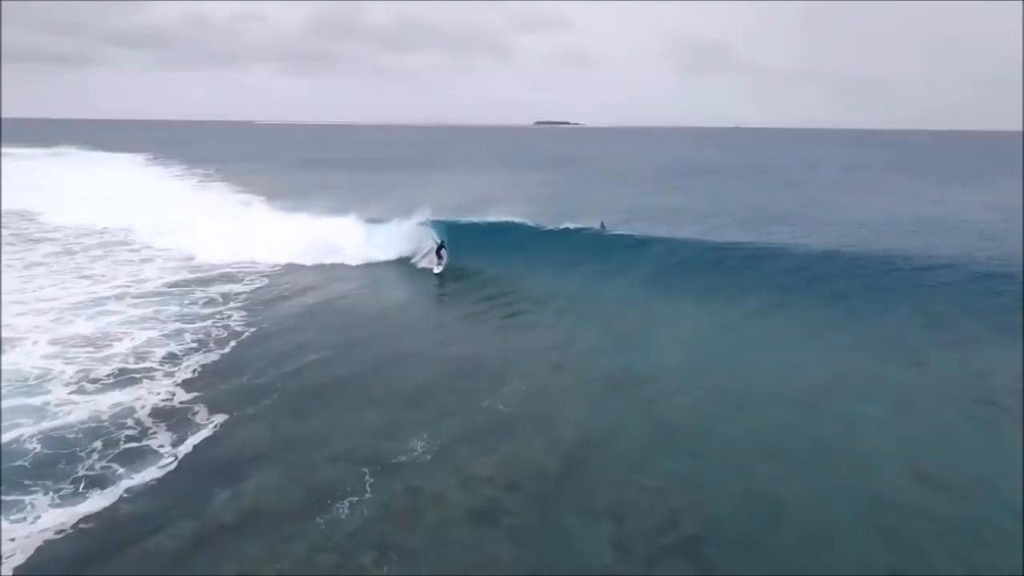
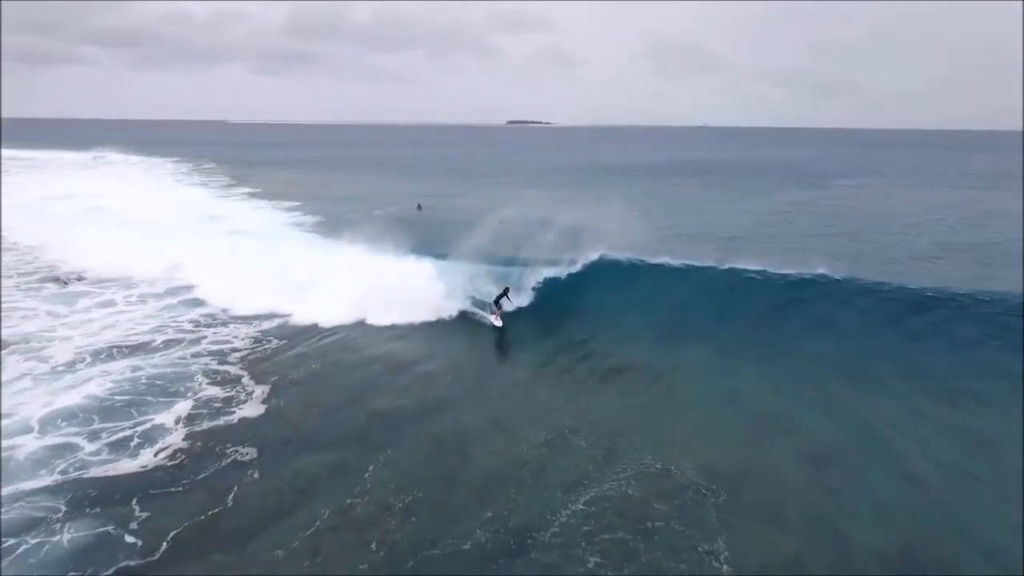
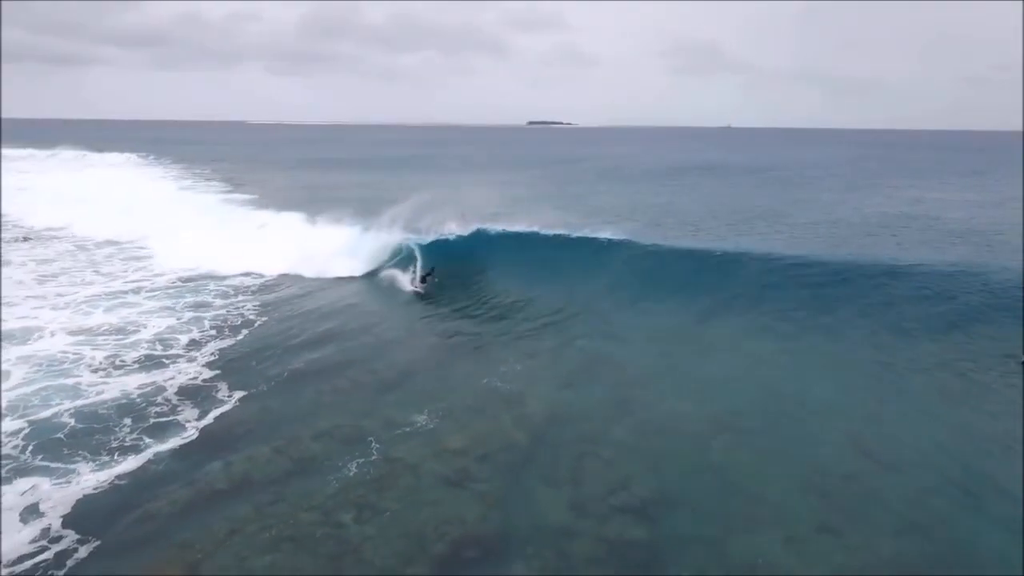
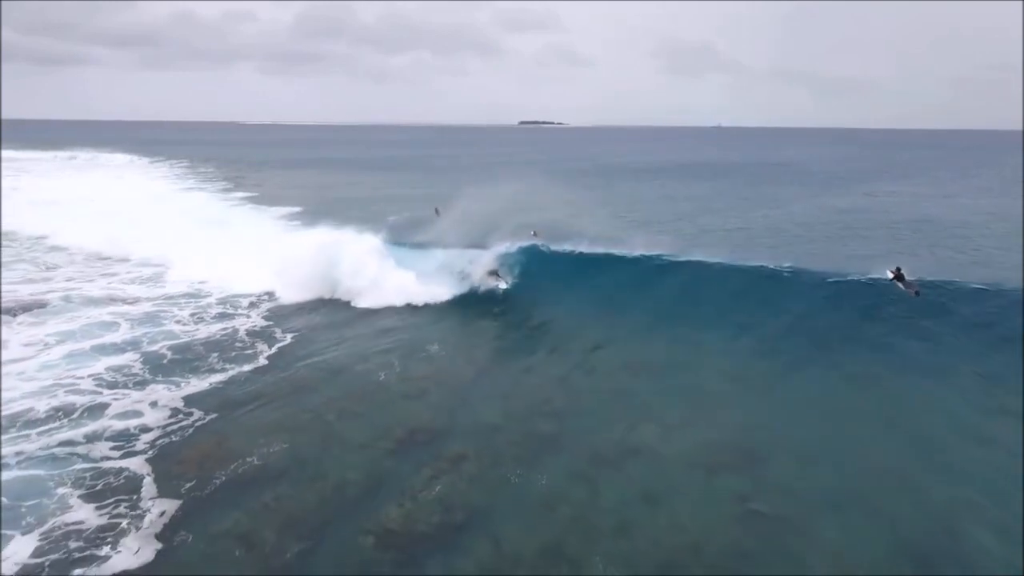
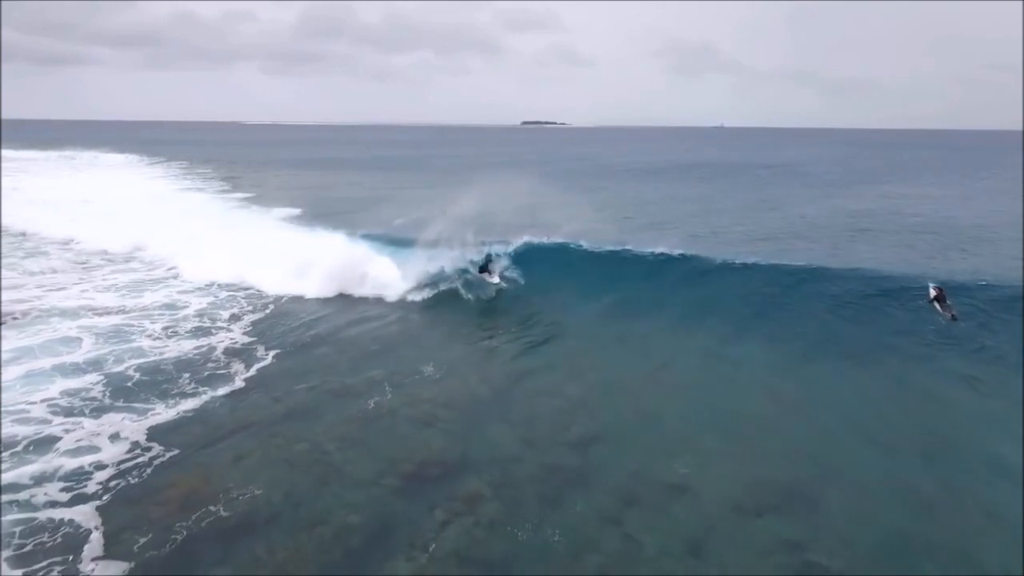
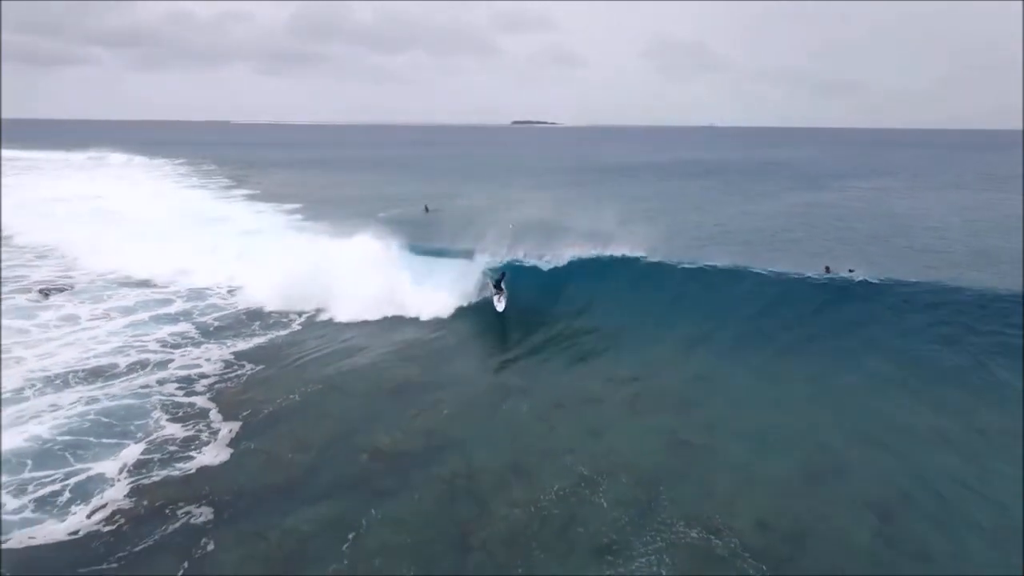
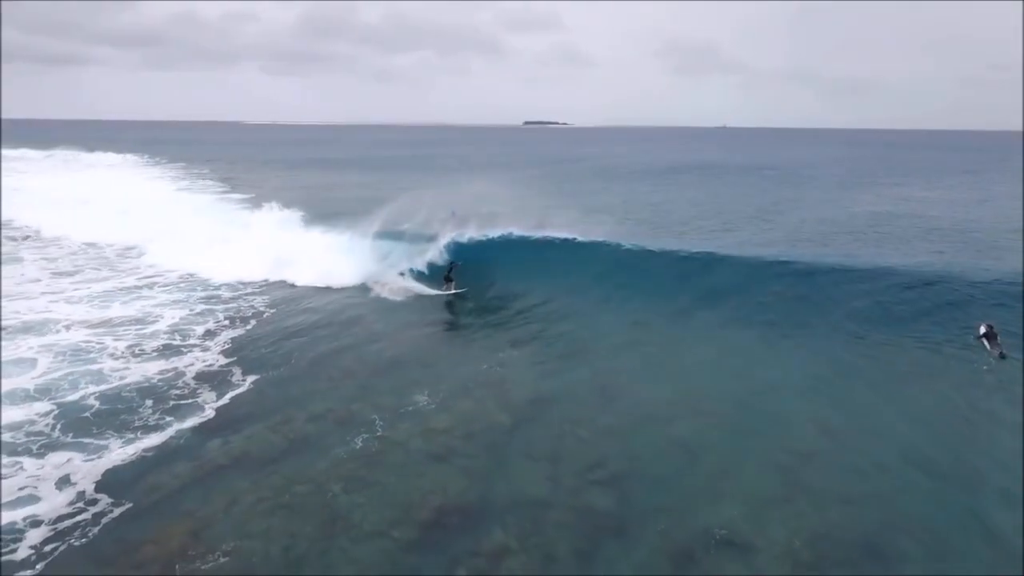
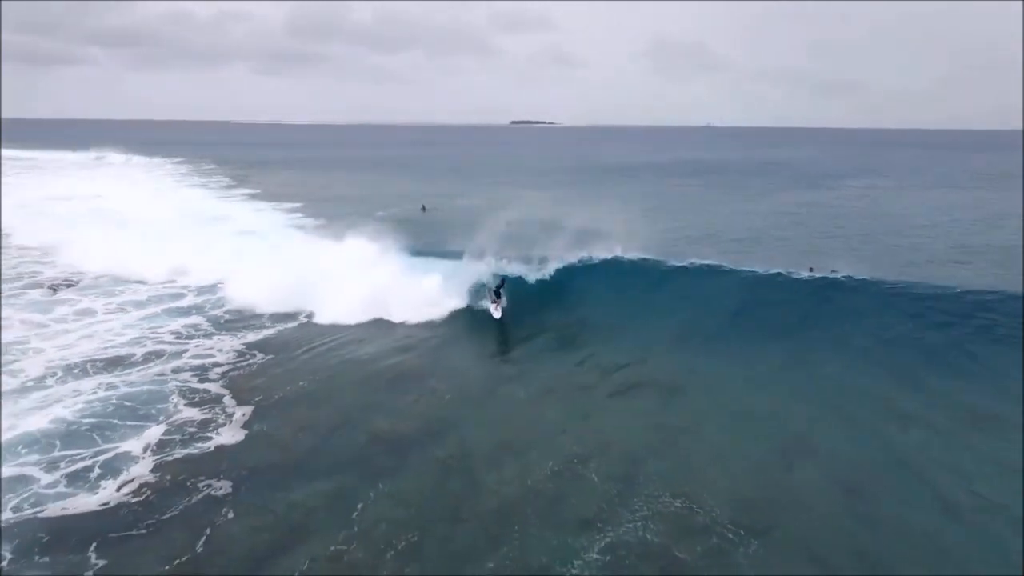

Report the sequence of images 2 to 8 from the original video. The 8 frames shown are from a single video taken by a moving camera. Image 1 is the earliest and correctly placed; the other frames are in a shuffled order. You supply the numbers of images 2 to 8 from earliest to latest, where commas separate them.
3, 7, 5, 4, 6, 8, 2
